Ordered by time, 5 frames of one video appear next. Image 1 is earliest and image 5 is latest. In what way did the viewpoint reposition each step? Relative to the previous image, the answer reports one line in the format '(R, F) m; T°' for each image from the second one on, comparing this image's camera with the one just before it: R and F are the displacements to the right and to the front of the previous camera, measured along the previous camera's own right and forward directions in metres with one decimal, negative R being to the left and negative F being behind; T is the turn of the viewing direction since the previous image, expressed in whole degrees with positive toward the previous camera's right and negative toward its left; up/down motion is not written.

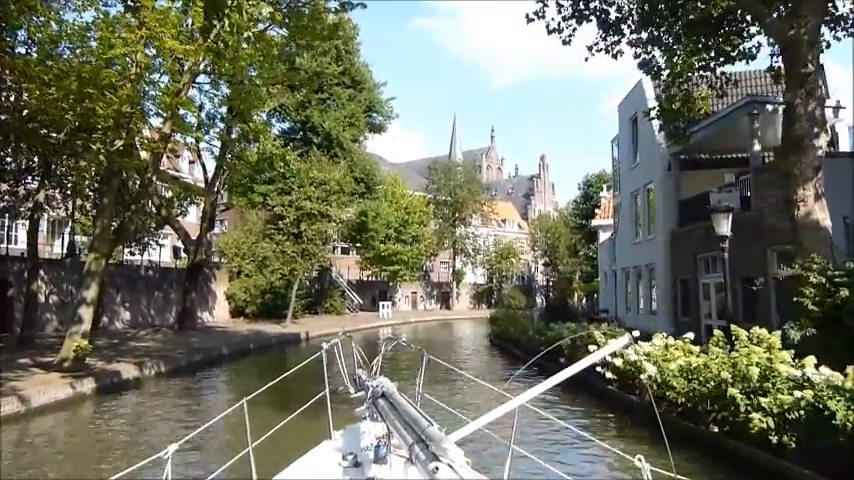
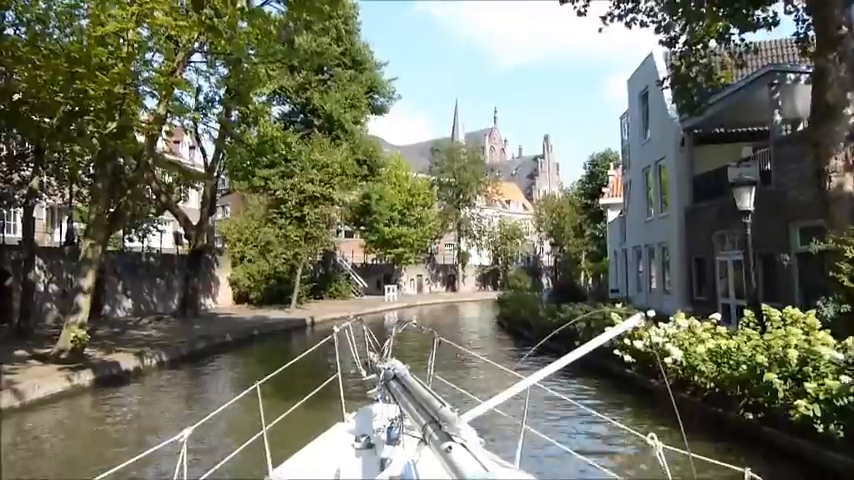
(-0.1, +0.6) m; 0°
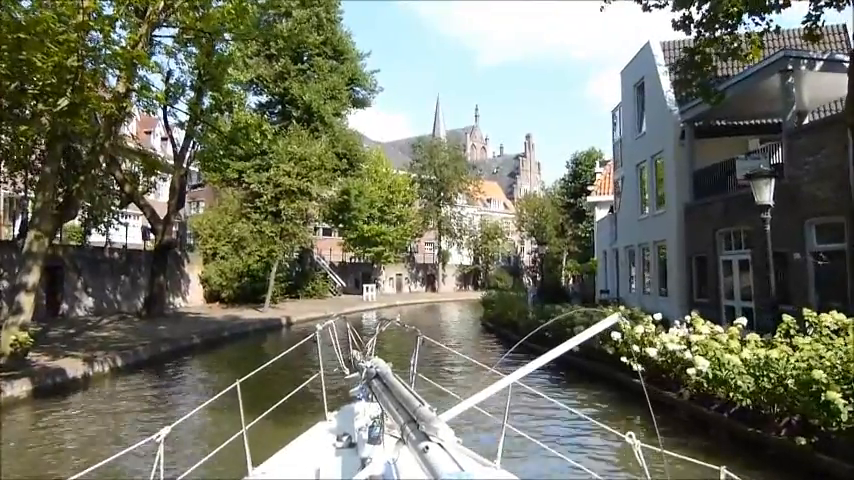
(-0.1, +1.3) m; +2°
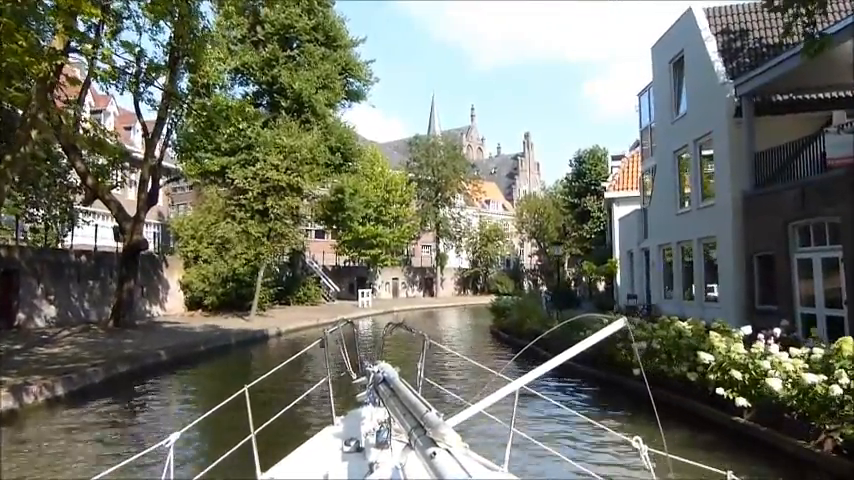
(-0.4, +2.8) m; +1°
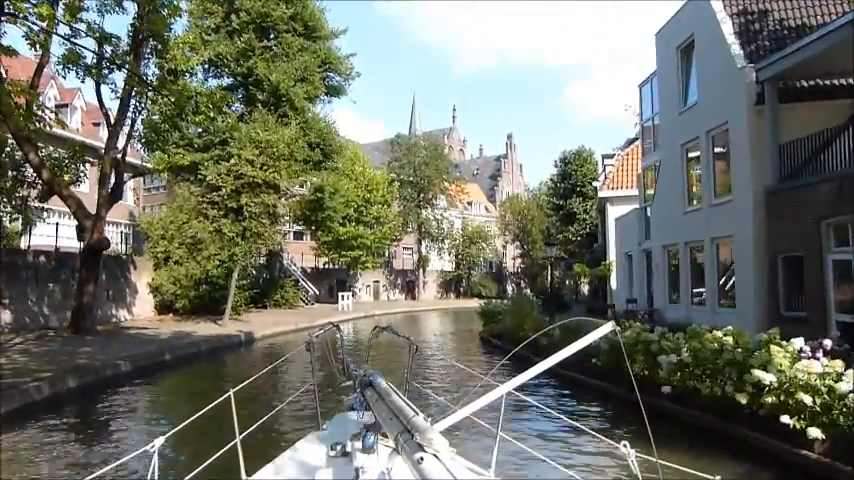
(-0.2, +1.5) m; +2°
